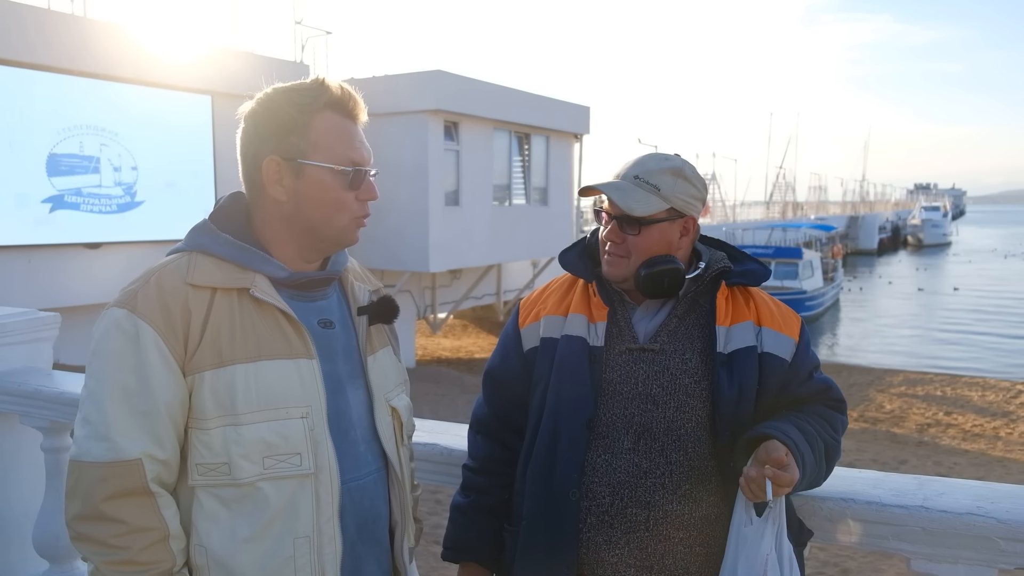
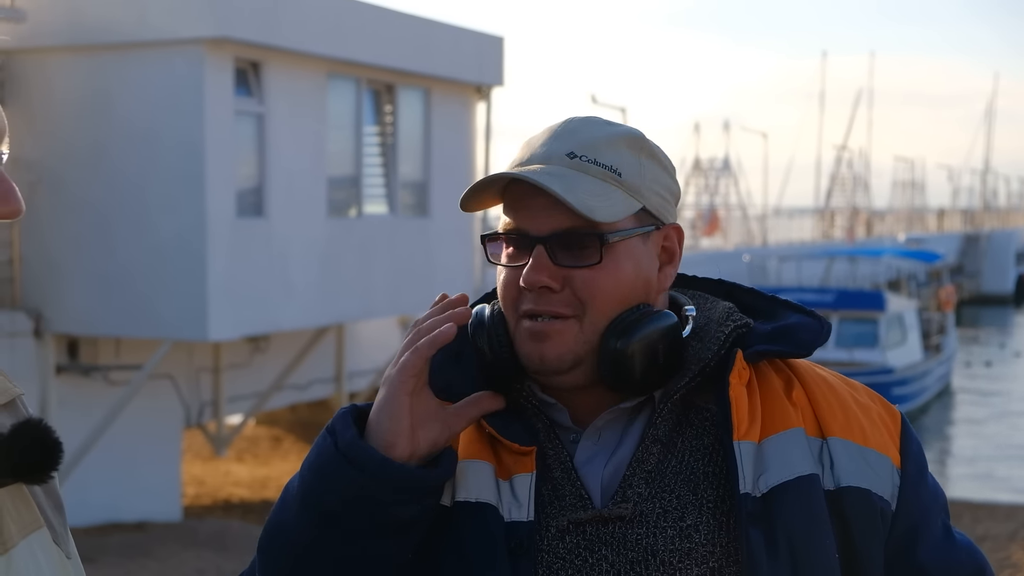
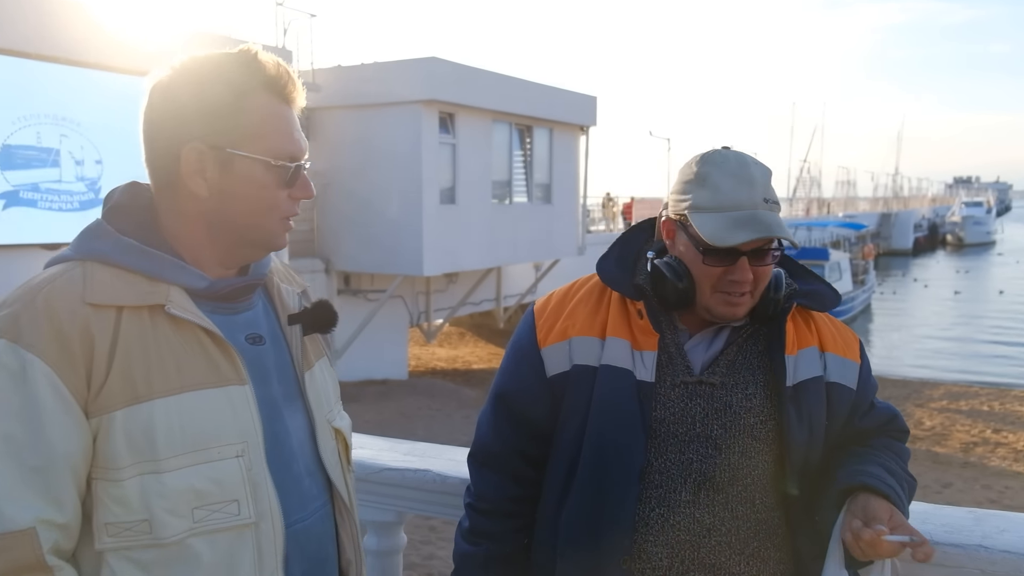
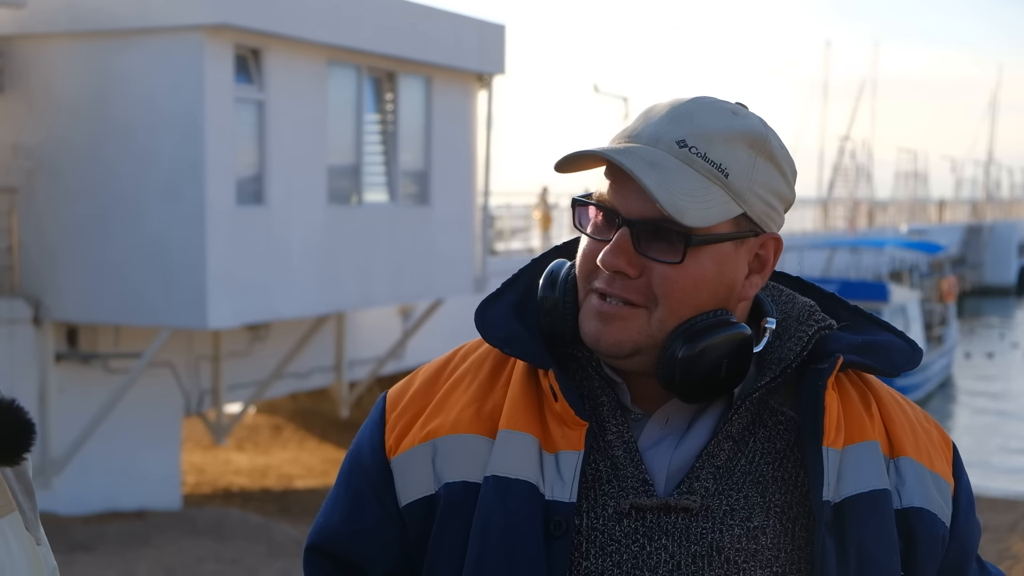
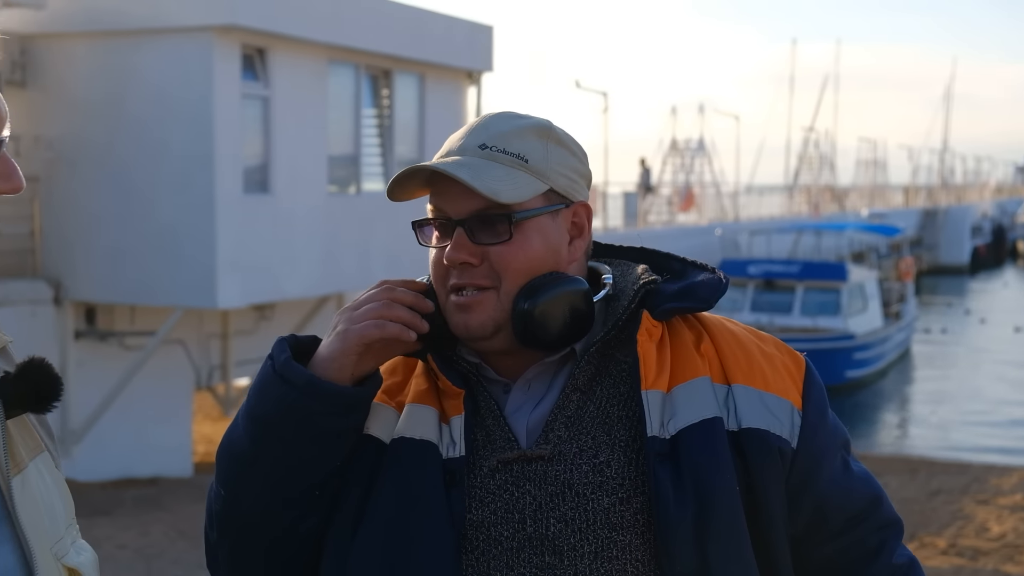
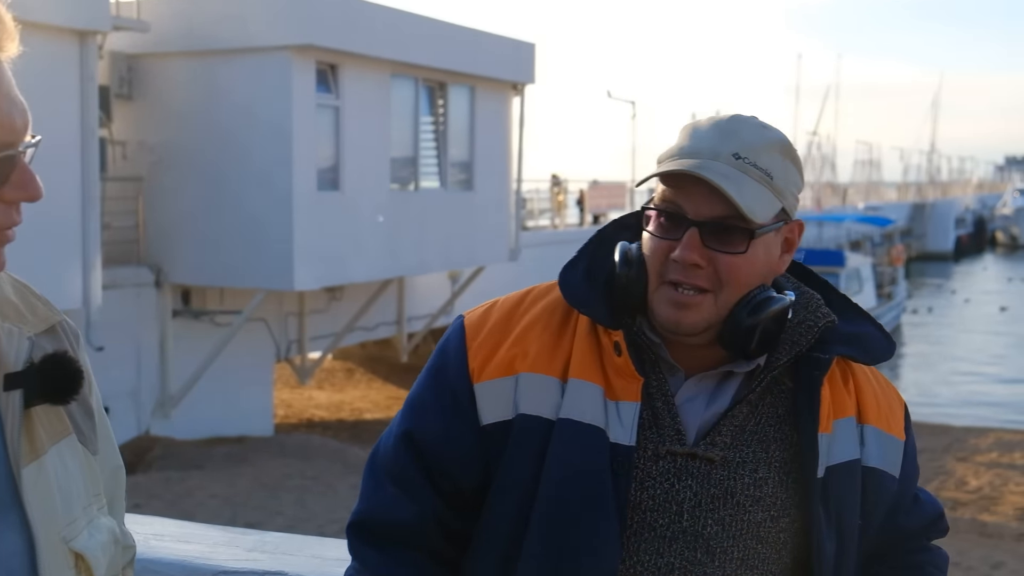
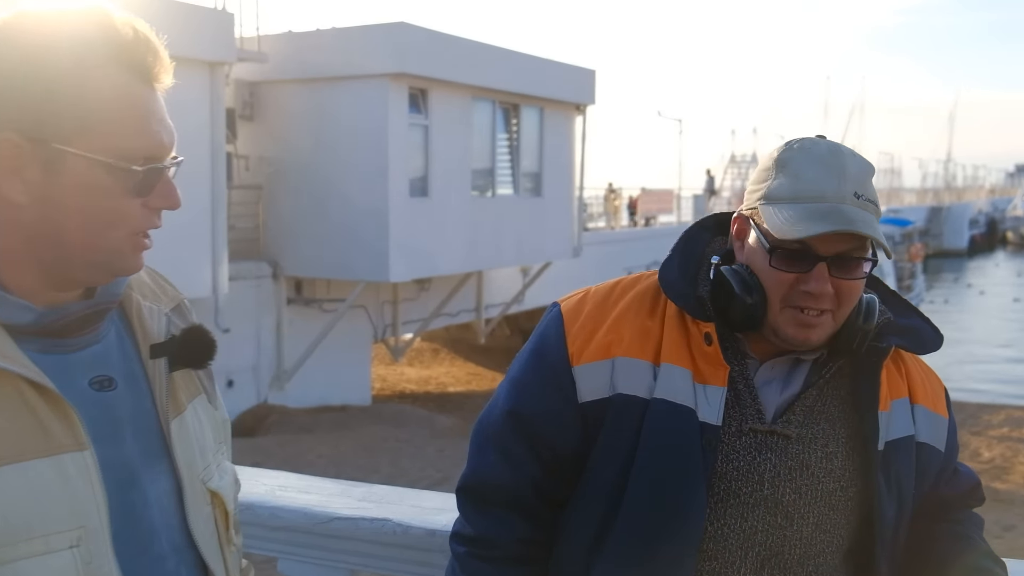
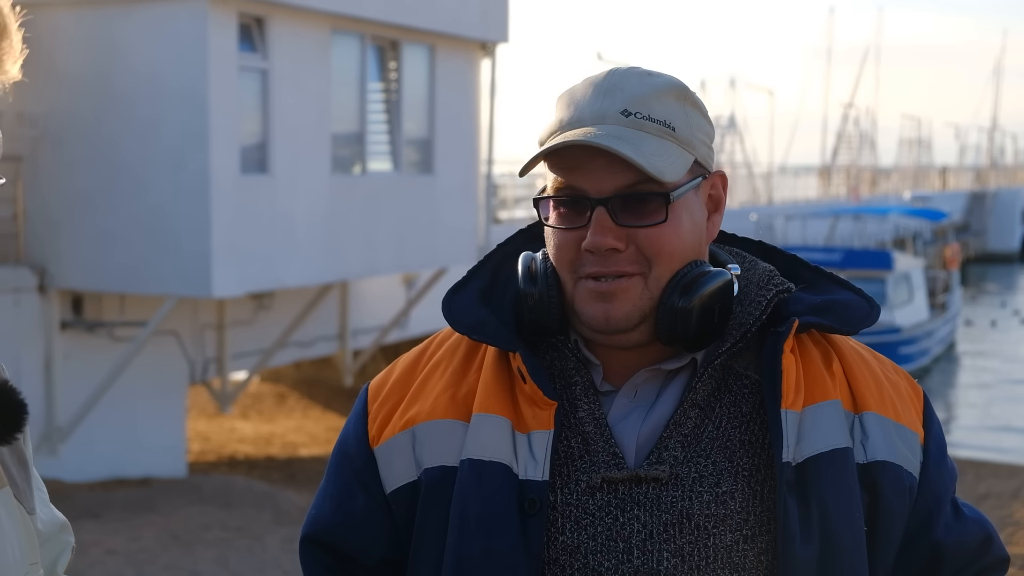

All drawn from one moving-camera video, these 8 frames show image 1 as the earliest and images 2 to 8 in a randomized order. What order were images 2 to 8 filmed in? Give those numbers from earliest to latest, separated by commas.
3, 7, 6, 5, 2, 4, 8
